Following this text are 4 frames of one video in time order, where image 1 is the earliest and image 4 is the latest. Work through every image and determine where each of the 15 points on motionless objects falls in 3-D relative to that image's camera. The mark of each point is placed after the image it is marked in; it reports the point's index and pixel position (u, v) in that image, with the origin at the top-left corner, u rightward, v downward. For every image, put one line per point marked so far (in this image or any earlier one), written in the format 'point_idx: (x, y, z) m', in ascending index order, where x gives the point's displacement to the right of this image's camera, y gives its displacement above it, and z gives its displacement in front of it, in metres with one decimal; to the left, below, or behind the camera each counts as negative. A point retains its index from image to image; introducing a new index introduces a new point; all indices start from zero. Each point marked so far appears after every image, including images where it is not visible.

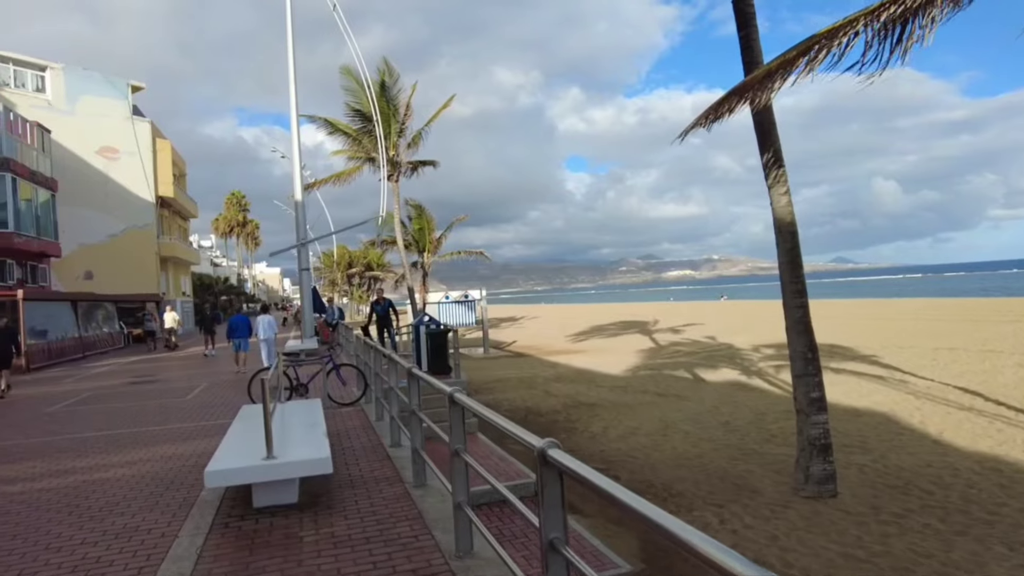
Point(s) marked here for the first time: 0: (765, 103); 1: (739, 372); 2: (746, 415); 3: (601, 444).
0: (+3.1, +2.3, +8.0) m
1: (+6.5, -2.4, +18.5) m
2: (+4.5, -2.5, +12.6) m
3: (+1.5, -2.5, +10.5) m
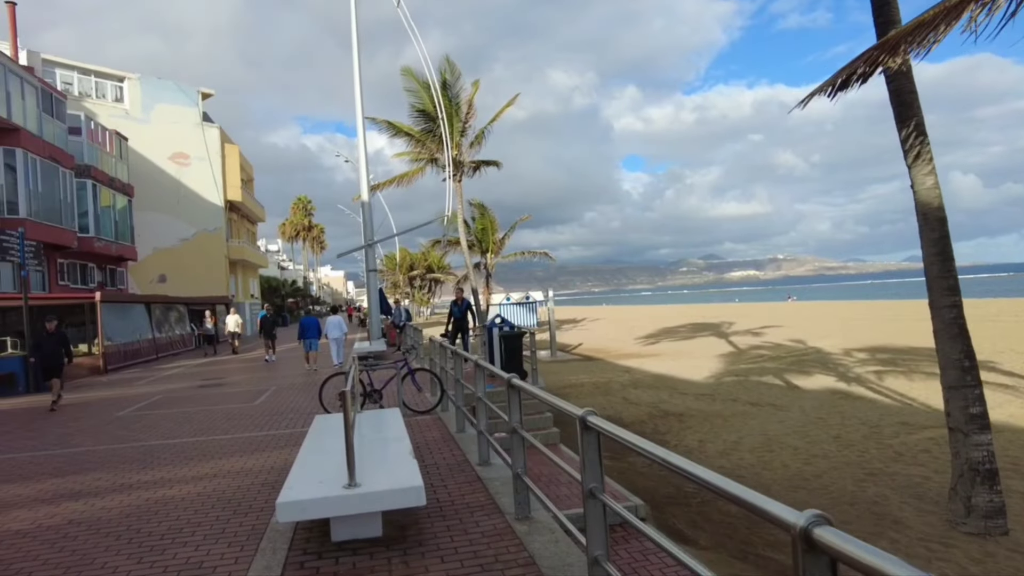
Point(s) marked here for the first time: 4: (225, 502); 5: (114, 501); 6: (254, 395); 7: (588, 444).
0: (+4.2, +2.3, +6.8) m
1: (+8.5, -2.4, +17.0) m
2: (+6.0, -2.4, +11.2) m
3: (+2.7, -2.5, +9.4) m
4: (-2.4, -1.8, +5.4) m
5: (-3.4, -1.8, +5.6) m
6: (-5.0, -2.0, +12.3) m
7: (+0.4, -0.8, +3.2) m
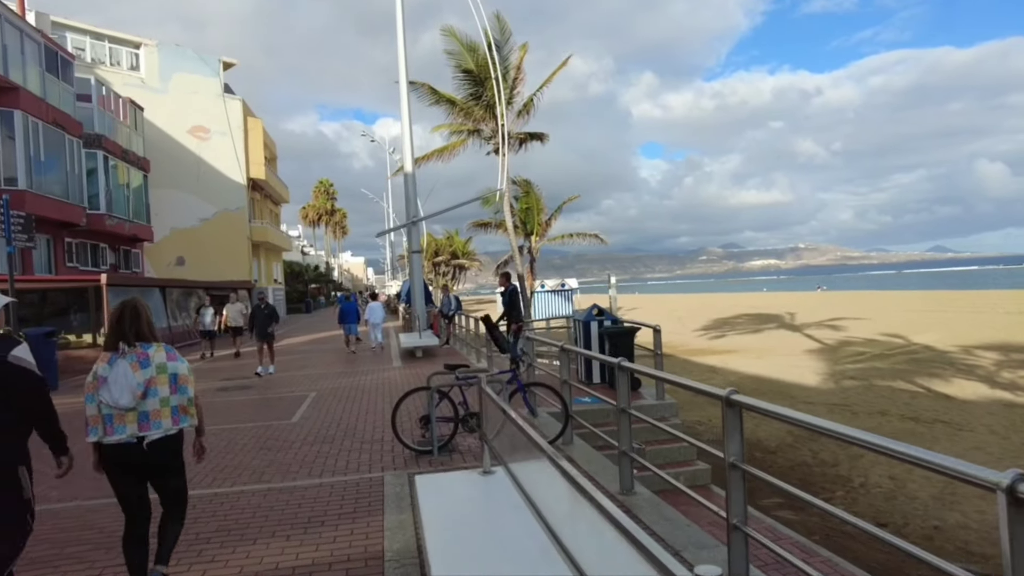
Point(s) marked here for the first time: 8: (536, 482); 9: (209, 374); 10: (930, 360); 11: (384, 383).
0: (+5.6, +2.5, +3.8) m
1: (+10.2, -2.1, +13.9) m
2: (+7.6, -2.2, +8.3) m
3: (+4.3, -2.3, +6.5) m
4: (-1.0, -1.6, +2.7) m
5: (-2.0, -1.7, +2.9) m
6: (-3.4, -1.7, +9.7) m
7: (+1.7, -0.7, +0.3) m
8: (+0.1, -1.1, +3.5) m
9: (-7.0, -2.0, +15.1) m
10: (+11.2, -1.9, +17.4) m
11: (-2.3, -1.7, +11.6) m
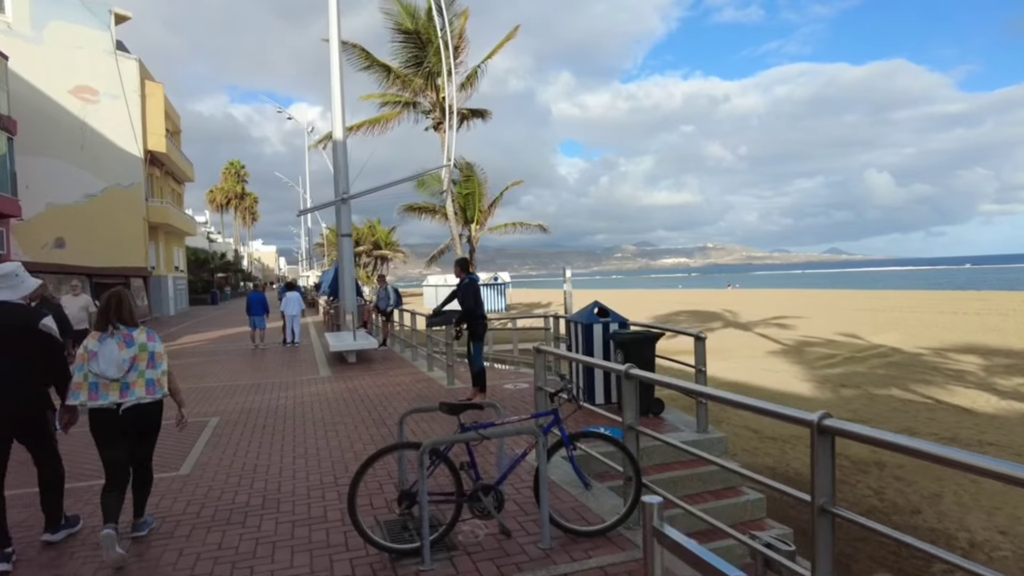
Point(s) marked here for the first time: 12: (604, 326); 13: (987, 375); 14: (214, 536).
0: (+6.2, +2.4, +2.1) m
1: (+9.4, -2.1, +12.7) m
2: (+7.5, -2.2, +6.7) m
3: (+4.4, -2.3, +4.6) m
4: (-0.3, -1.6, +0.1) m
5: (-1.4, -1.6, +0.2) m
6: (-3.5, -1.6, +6.8) m
7: (+2.7, -0.7, -1.9) m
8: (+0.7, -1.1, +1.1) m
9: (-7.9, -1.7, +11.8) m
10: (+10.0, -1.9, +16.3) m
11: (-2.7, -1.5, +8.8) m
12: (+1.1, -0.4, +7.6) m
13: (+10.7, -2.0, +14.6) m
14: (-1.9, -1.6, +4.1) m
